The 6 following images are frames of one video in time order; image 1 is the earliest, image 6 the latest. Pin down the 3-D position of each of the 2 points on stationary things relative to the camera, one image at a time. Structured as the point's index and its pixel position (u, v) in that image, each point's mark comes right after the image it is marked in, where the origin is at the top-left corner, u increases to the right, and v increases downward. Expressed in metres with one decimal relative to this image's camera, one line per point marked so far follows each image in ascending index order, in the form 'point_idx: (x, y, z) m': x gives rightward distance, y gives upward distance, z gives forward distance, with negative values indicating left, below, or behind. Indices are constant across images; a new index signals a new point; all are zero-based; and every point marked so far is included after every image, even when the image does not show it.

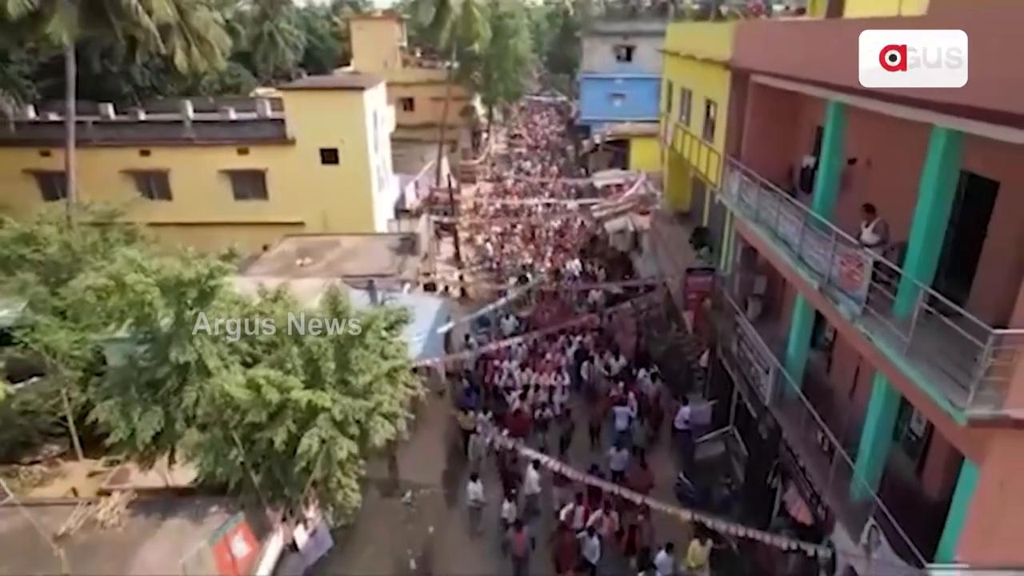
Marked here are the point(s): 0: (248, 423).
0: (-3.1, -1.5, +9.1) m
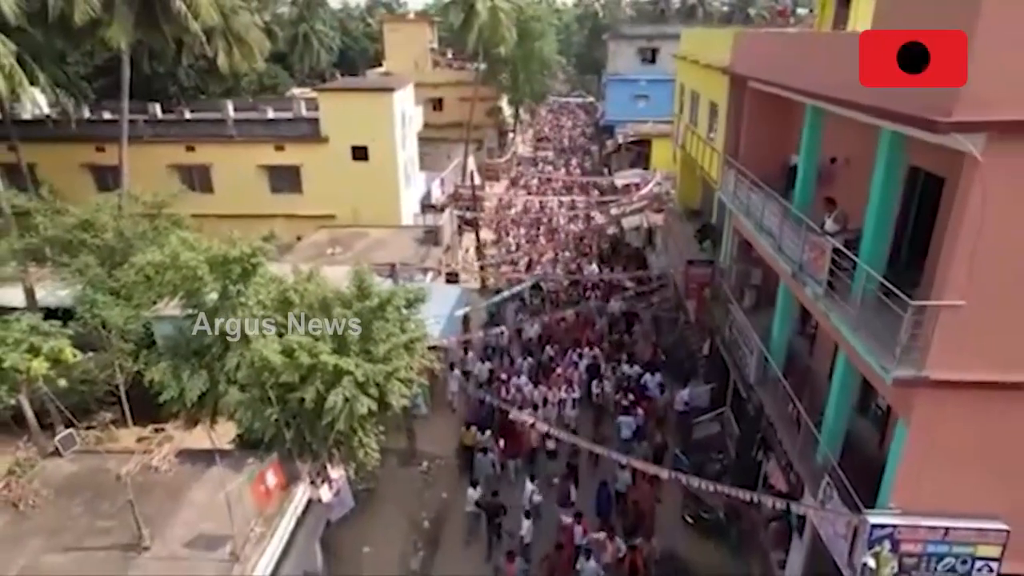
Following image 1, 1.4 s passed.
0: (-3.1, -1.2, +10.4) m
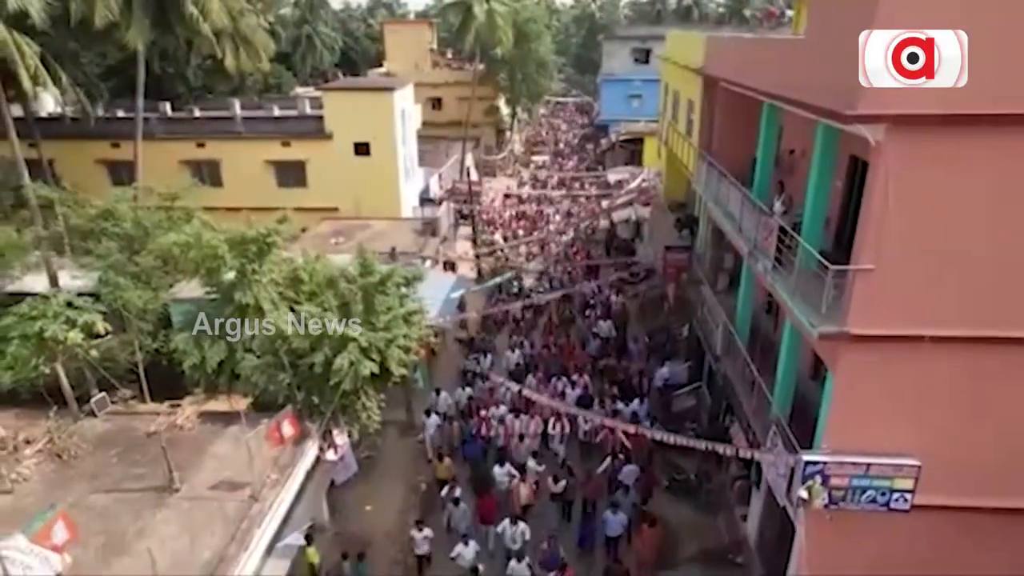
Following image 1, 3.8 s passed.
0: (-3.3, -0.9, +11.6) m
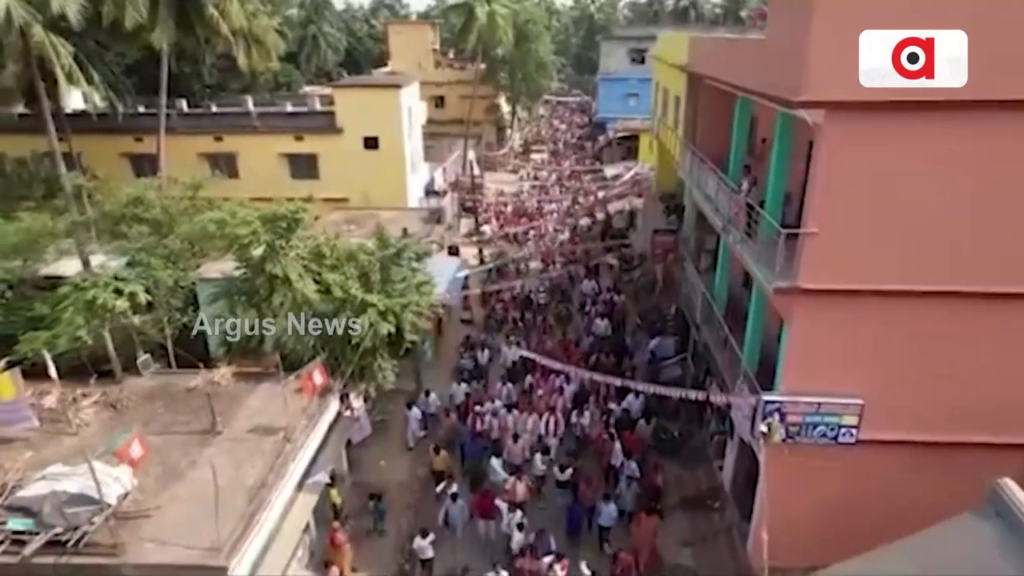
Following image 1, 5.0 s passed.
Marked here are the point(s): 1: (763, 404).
0: (-3.2, -0.4, +13.0) m
1: (+3.3, -1.5, +10.1) m
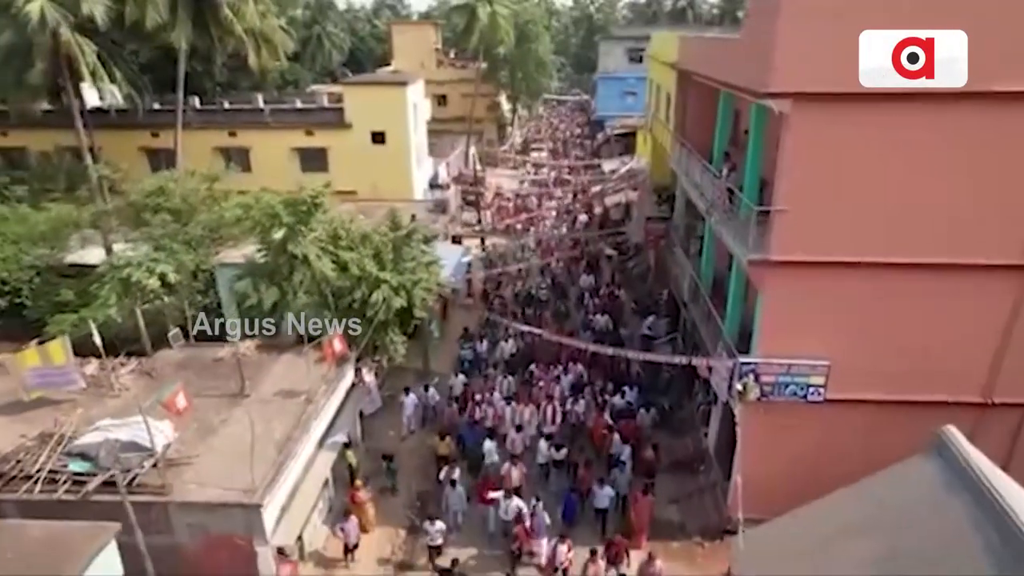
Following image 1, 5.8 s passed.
0: (-3.2, -0.1, +14.2) m
1: (+3.3, -1.1, +11.3) m
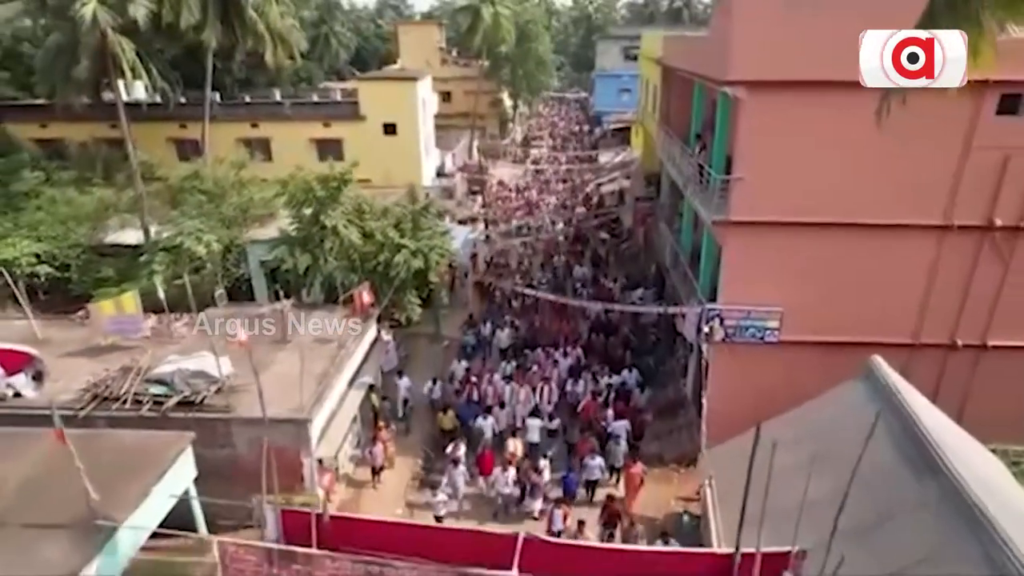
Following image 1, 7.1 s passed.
0: (-3.2, +0.7, +16.3) m
1: (+3.3, -0.4, +13.4) m
